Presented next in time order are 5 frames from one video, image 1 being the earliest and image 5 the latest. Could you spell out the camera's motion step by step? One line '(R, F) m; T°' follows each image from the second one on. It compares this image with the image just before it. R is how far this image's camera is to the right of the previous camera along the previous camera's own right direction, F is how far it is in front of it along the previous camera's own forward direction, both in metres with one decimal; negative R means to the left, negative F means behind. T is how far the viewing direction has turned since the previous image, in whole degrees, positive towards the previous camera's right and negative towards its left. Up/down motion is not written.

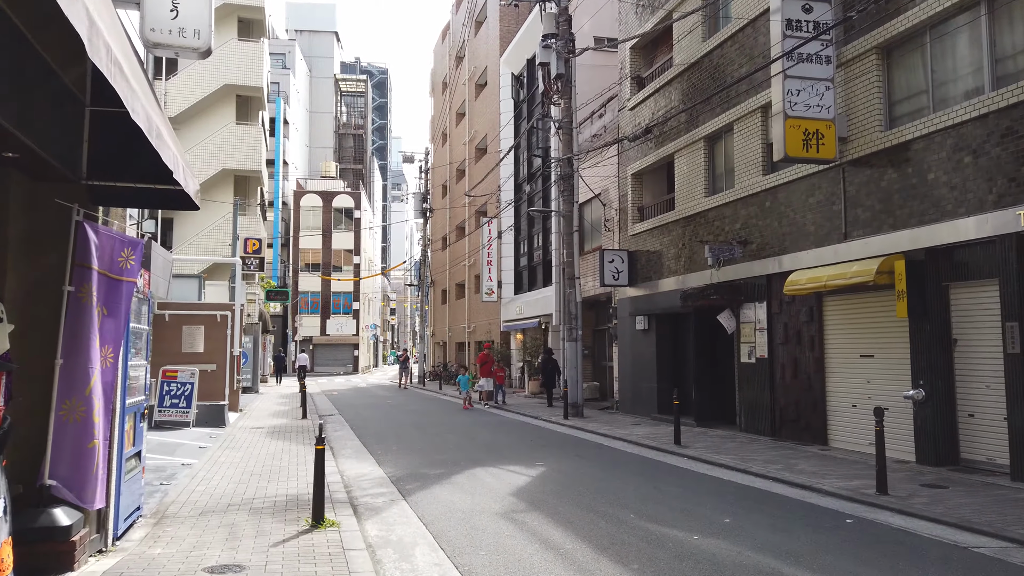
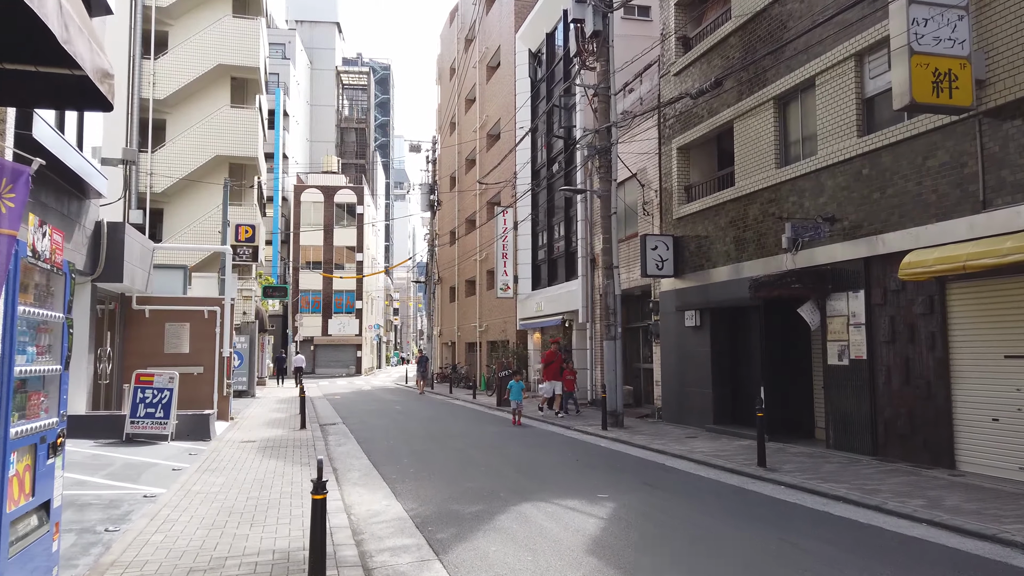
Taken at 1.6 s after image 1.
(-0.7, +2.4) m; 0°
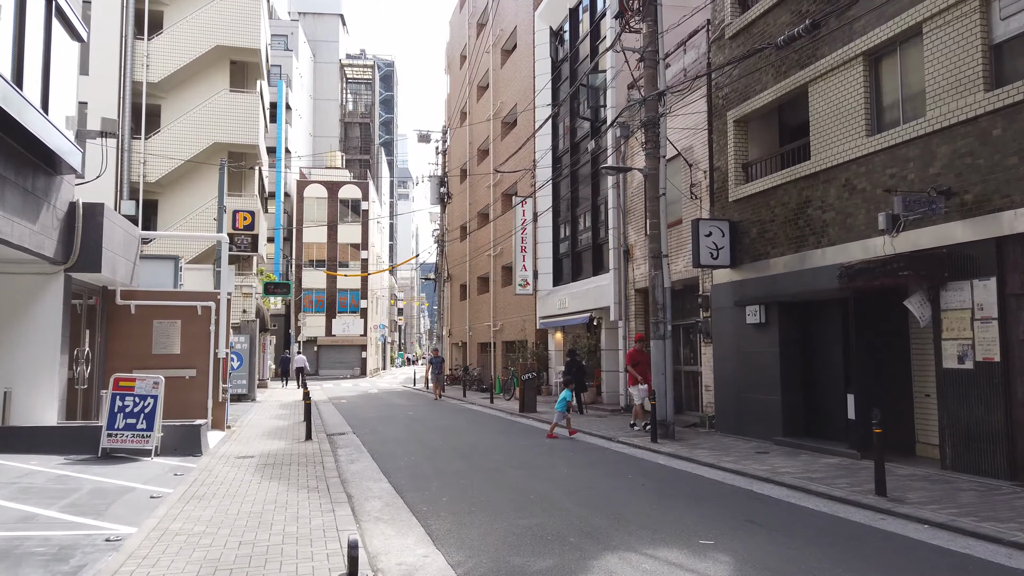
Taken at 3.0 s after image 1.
(-0.7, +2.0) m; 0°
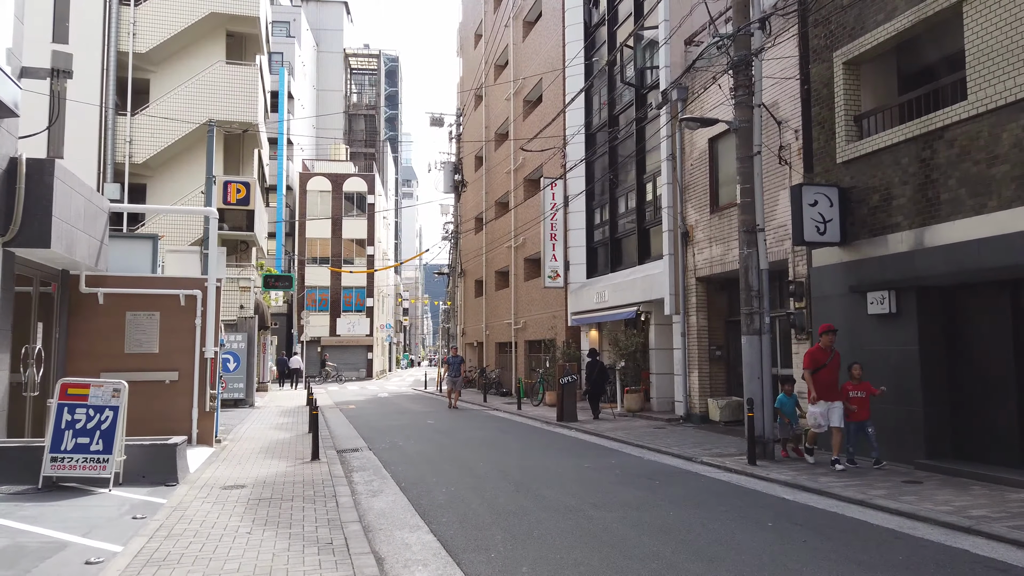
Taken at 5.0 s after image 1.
(-0.9, +2.8) m; 0°
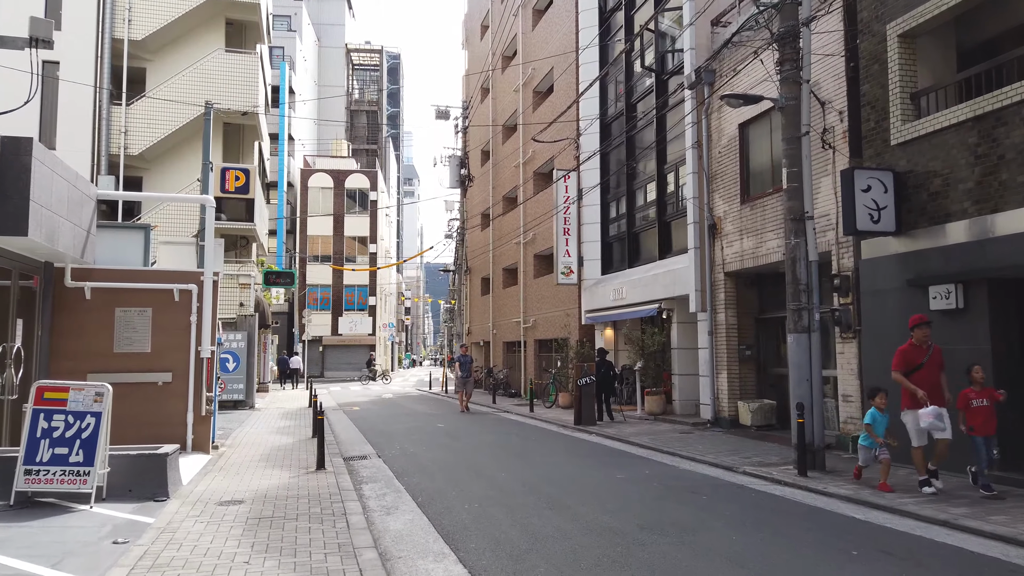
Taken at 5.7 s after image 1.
(-0.4, +1.0) m; 0°
